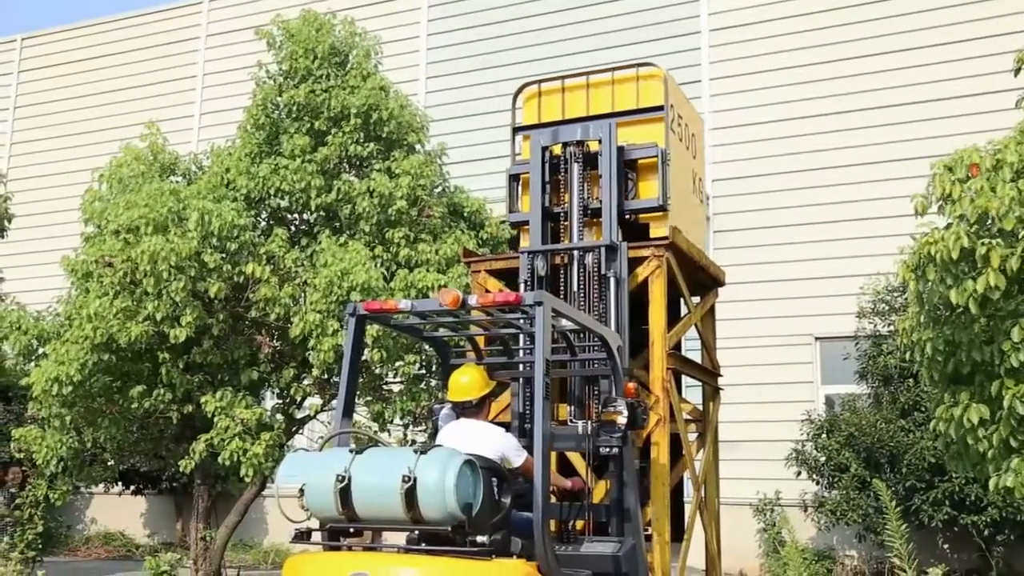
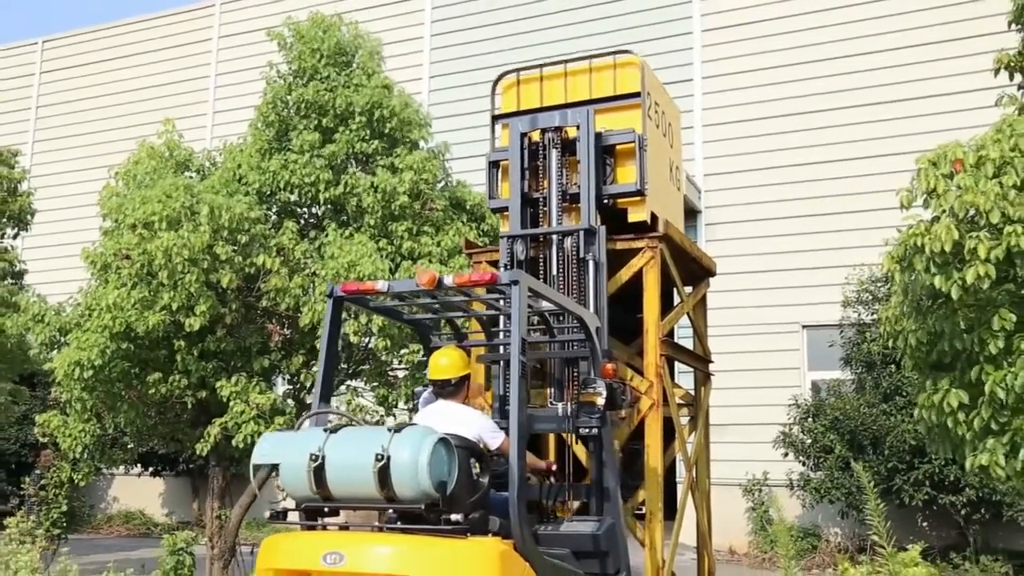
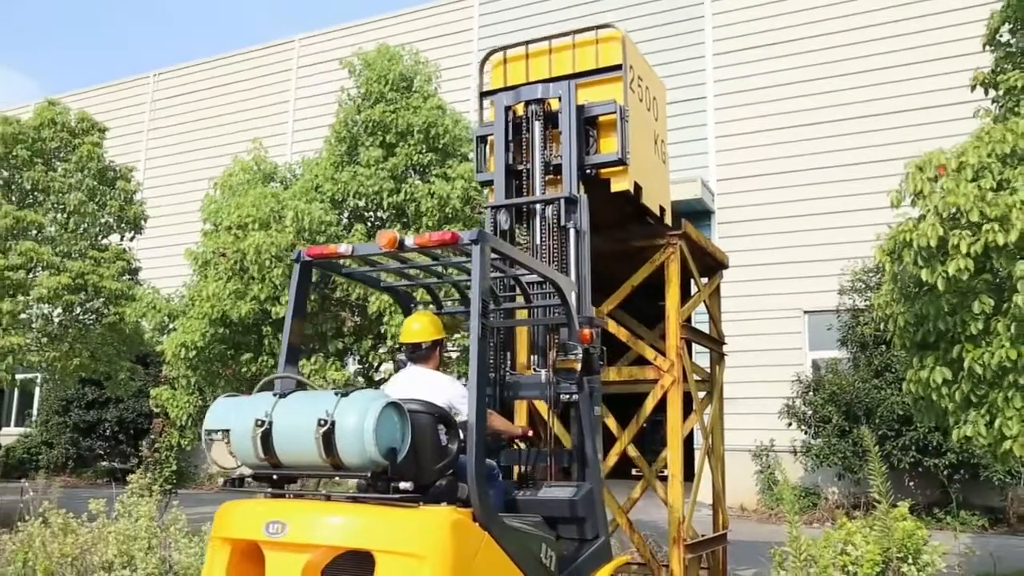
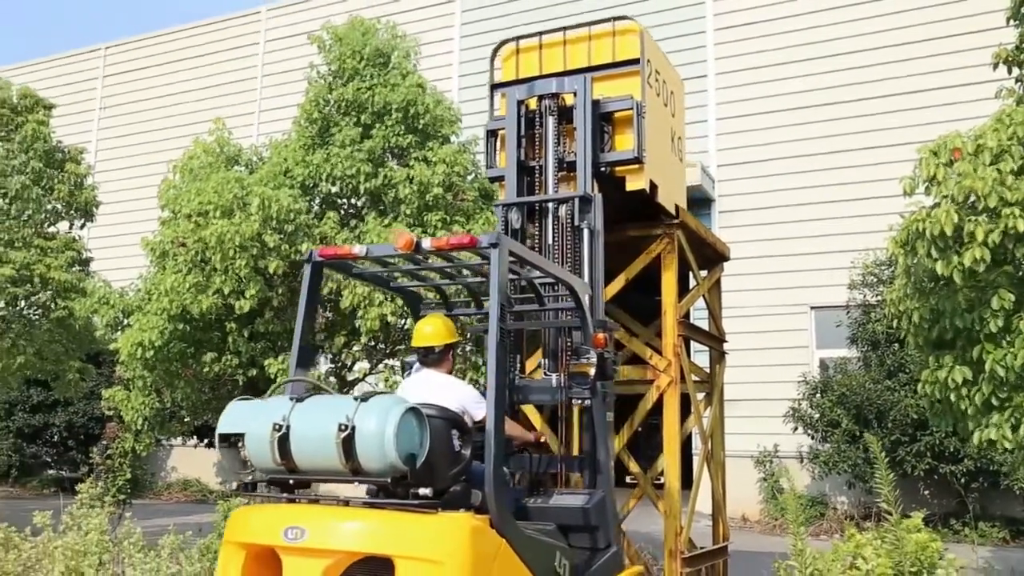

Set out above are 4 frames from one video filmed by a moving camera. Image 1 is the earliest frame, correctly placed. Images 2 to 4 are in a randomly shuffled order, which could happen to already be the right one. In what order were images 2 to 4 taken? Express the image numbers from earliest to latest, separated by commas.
2, 4, 3
